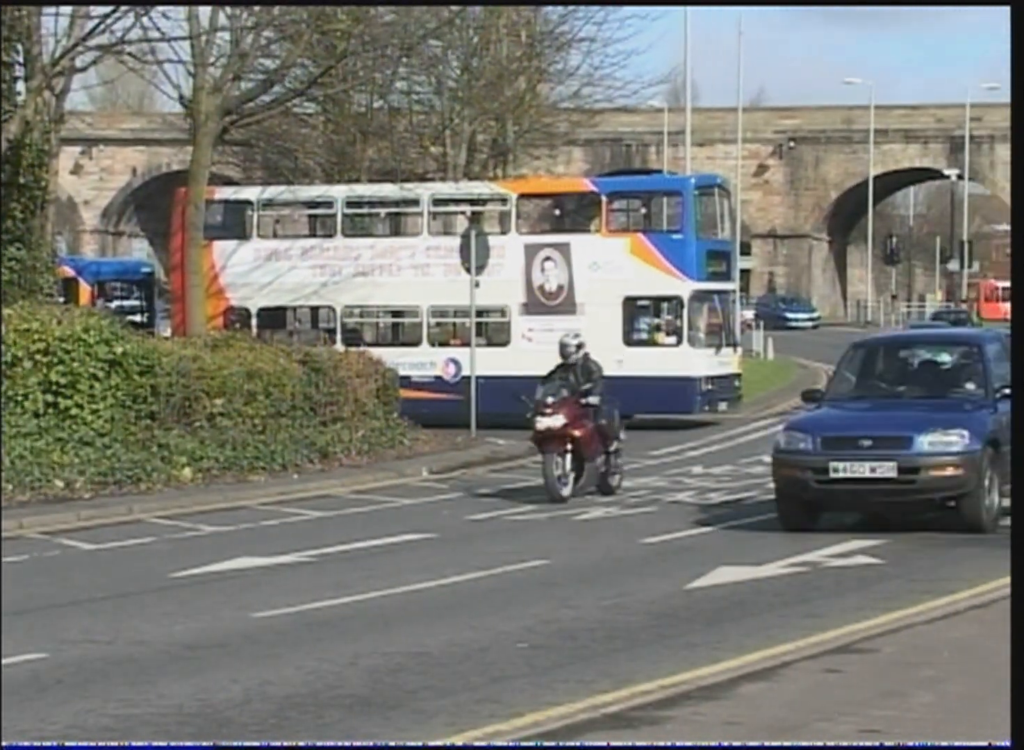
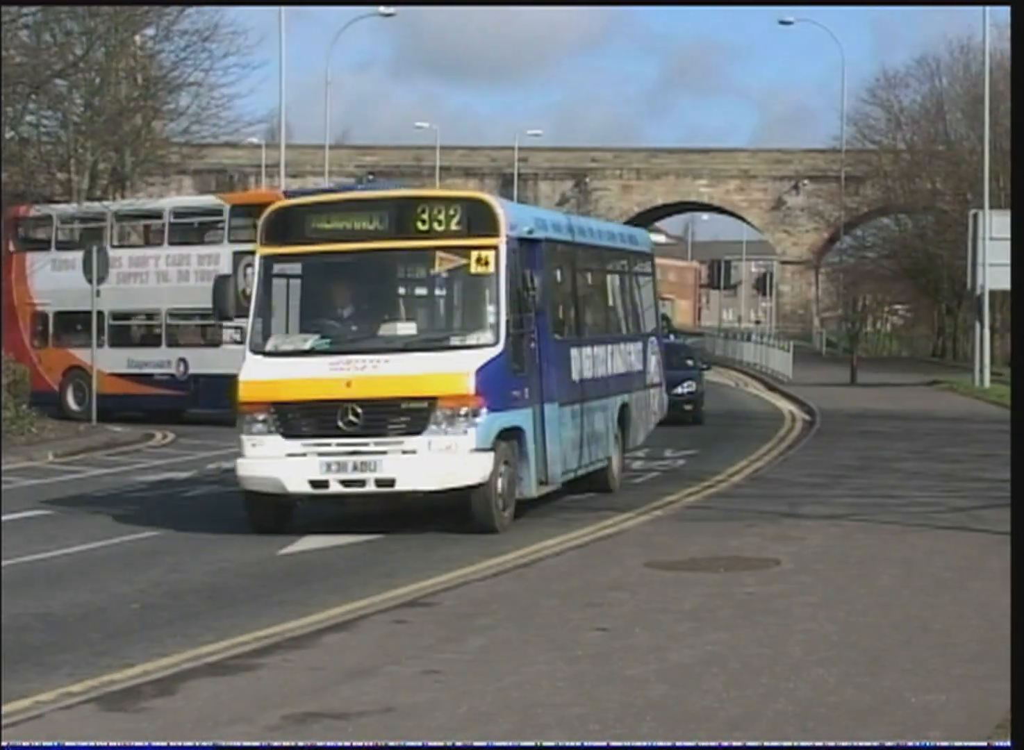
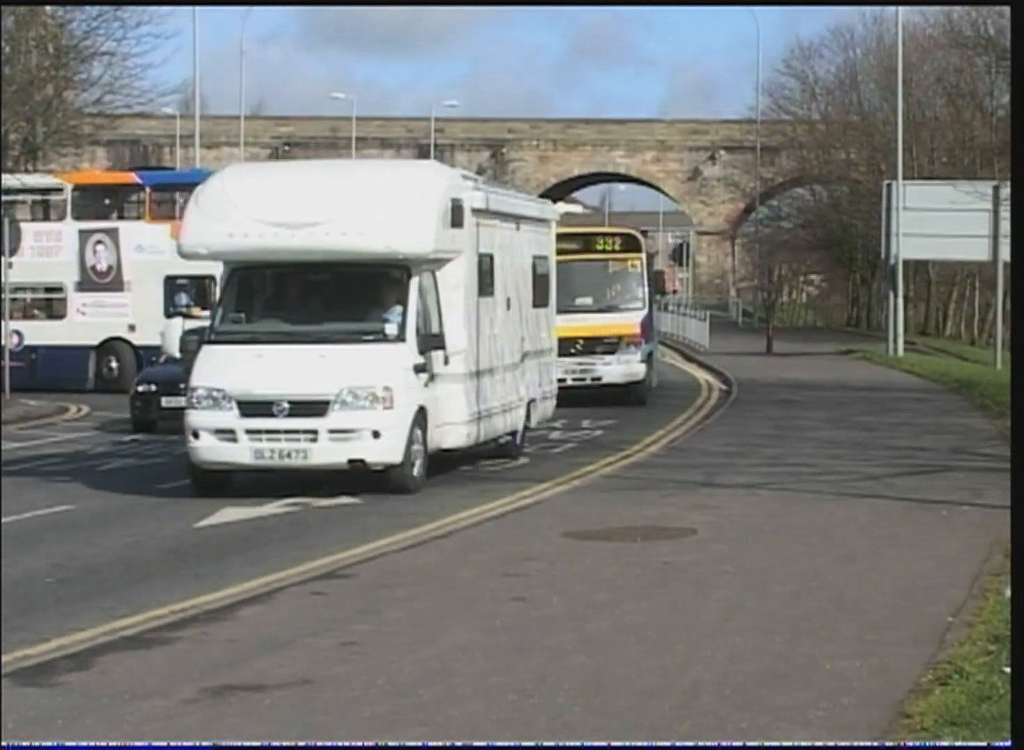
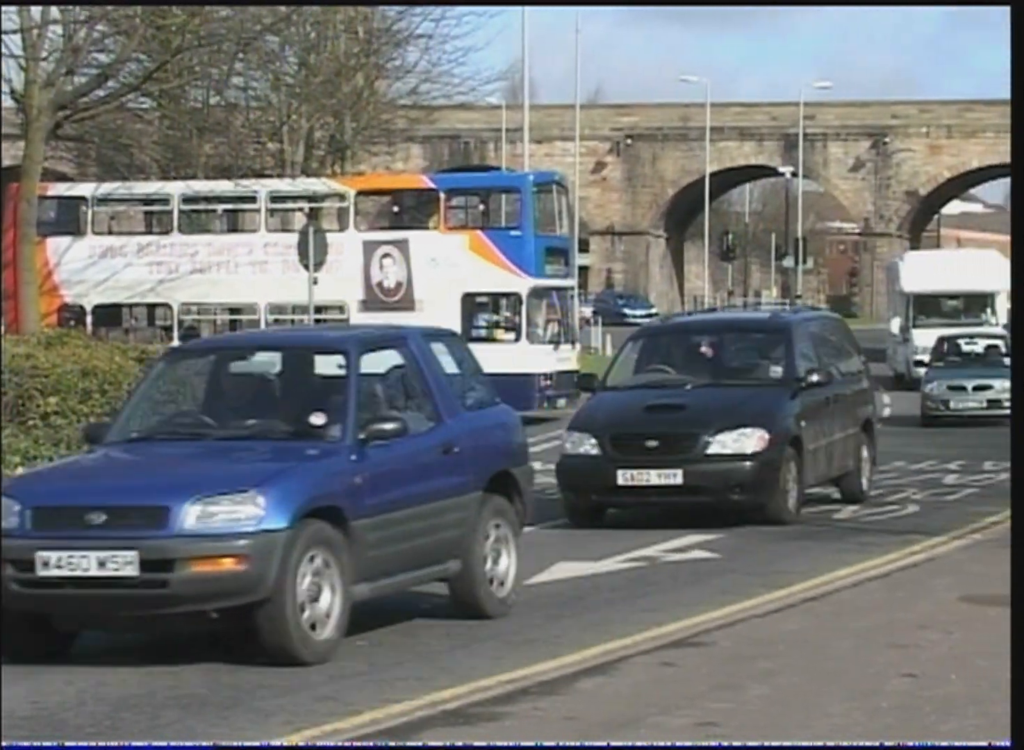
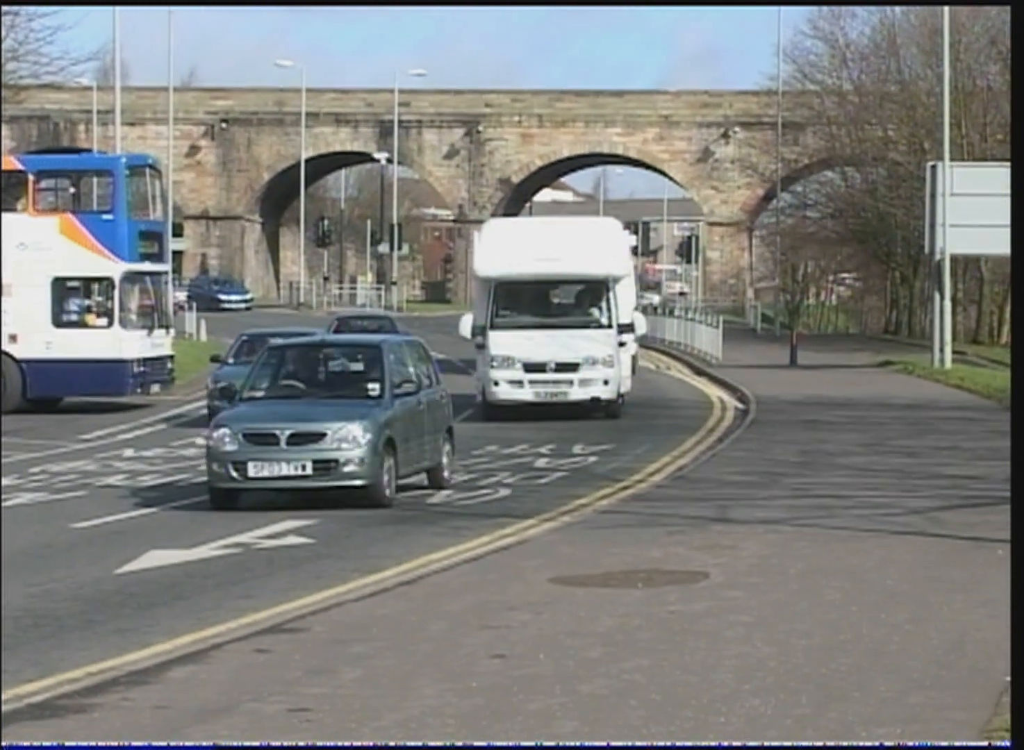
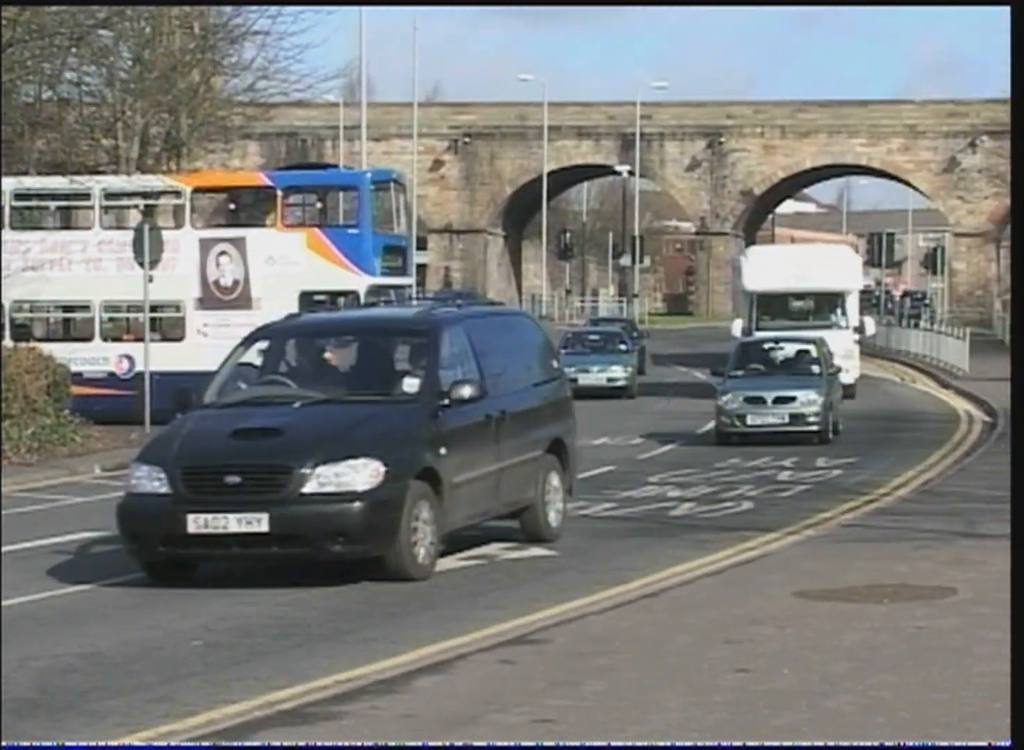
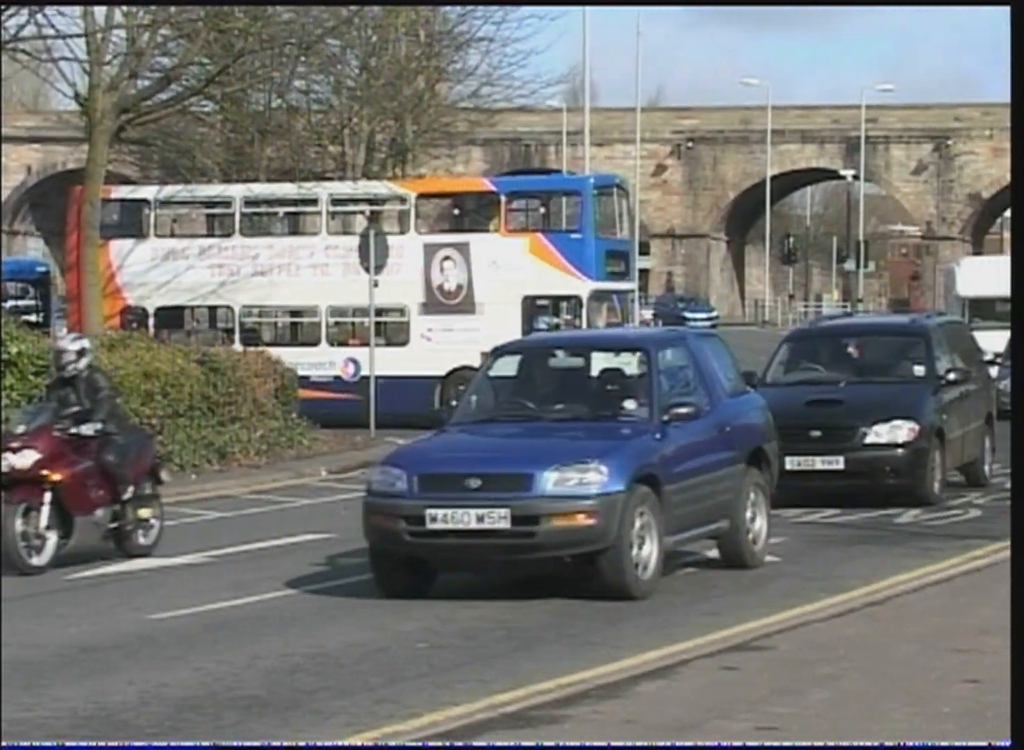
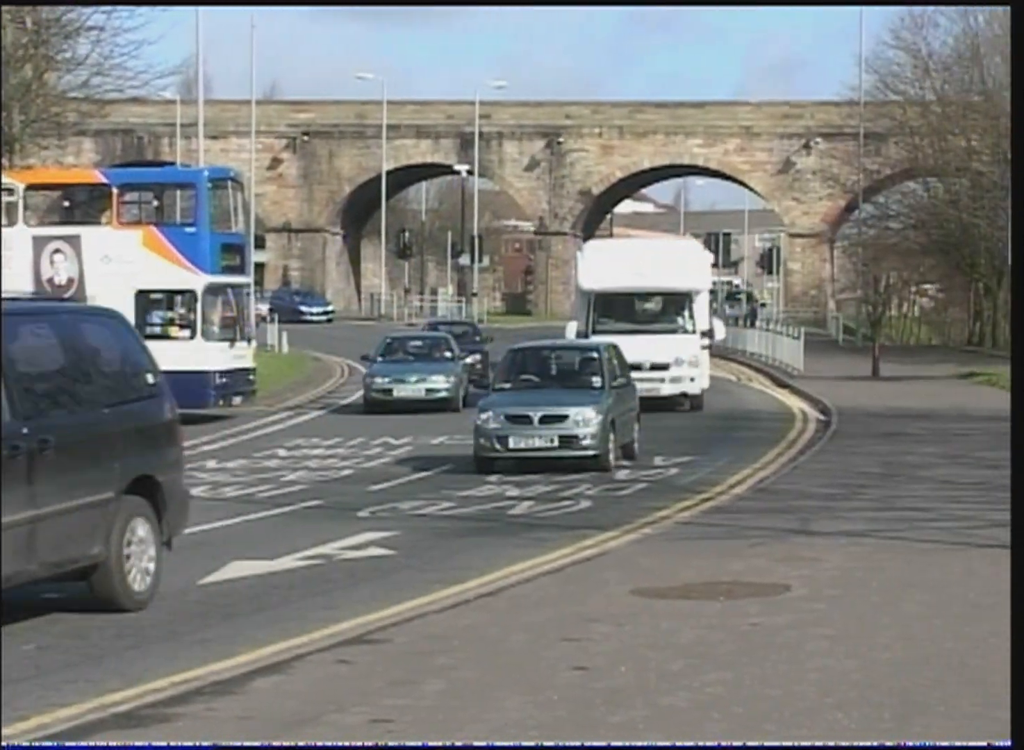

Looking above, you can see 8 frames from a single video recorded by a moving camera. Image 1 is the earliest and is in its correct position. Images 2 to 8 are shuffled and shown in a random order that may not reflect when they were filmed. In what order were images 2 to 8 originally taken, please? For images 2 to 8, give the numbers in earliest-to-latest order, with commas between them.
7, 4, 6, 8, 5, 3, 2
